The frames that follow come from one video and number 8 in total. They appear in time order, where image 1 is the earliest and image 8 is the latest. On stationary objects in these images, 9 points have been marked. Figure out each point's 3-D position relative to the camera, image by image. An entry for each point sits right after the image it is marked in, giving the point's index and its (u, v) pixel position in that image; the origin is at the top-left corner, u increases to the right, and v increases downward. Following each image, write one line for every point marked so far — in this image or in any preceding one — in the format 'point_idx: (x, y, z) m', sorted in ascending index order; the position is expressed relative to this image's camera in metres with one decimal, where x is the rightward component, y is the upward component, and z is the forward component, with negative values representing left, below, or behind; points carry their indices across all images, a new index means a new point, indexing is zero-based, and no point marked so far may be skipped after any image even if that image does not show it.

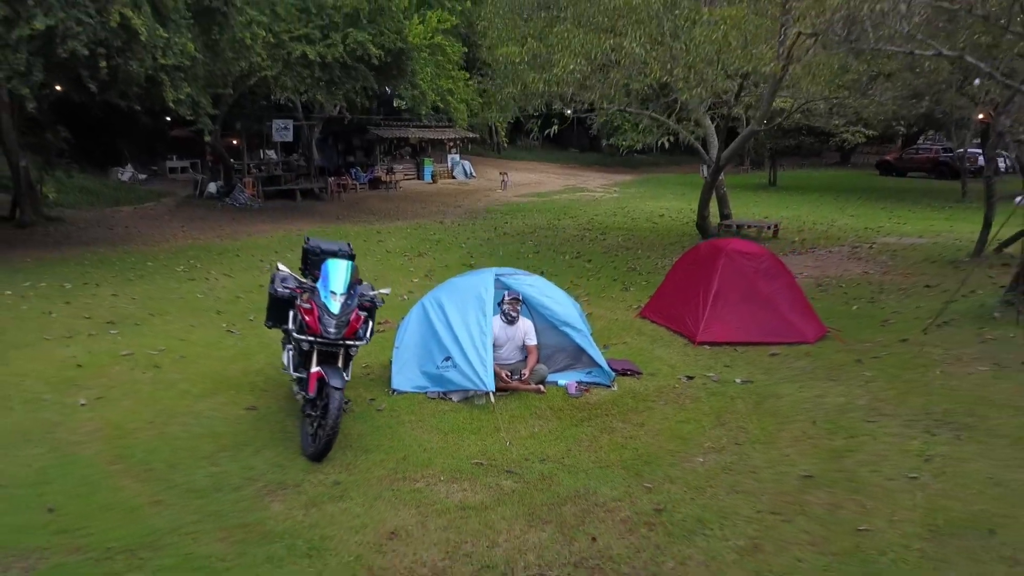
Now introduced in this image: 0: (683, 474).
0: (+0.4, -0.5, +2.2) m
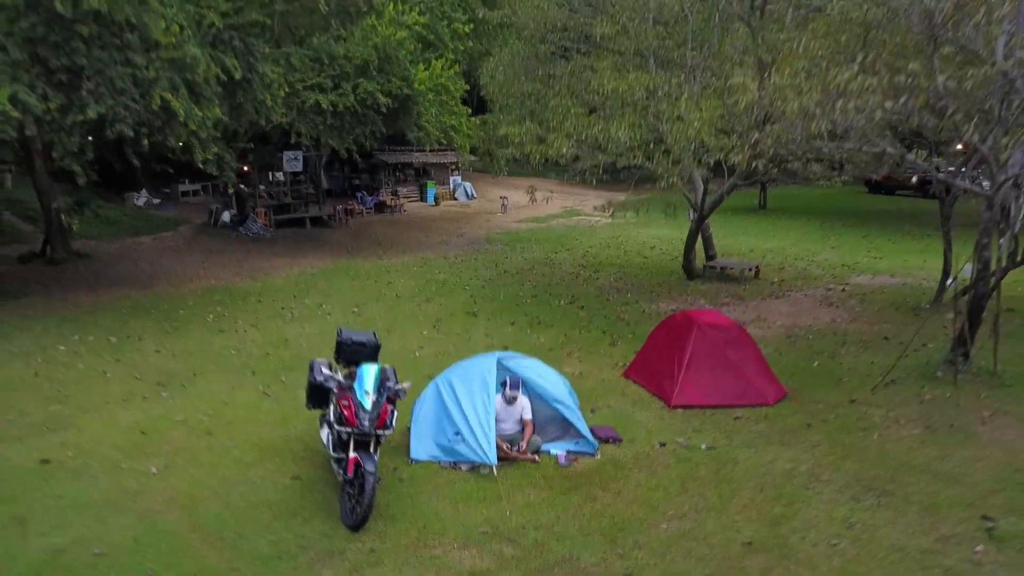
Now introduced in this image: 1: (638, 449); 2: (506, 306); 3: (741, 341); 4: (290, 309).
0: (+0.4, -0.8, +2.8) m
1: (+0.5, -0.6, +3.5) m
2: (-0.1, -0.1, +6.5) m
3: (+1.1, -0.2, +4.1) m
4: (-1.6, -0.2, +6.3) m
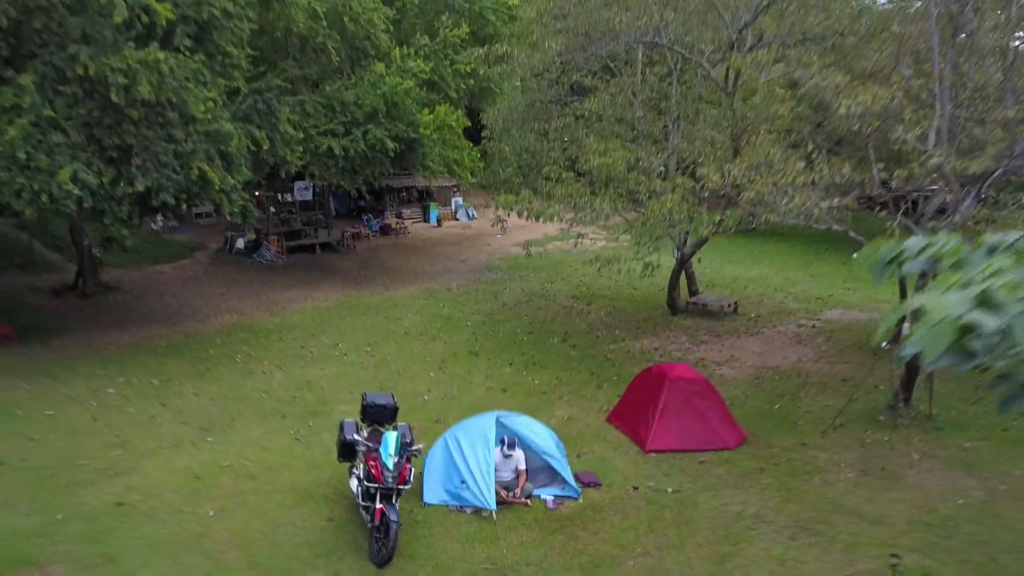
0: (+0.4, -1.1, +3.4) m
1: (+0.5, -1.0, +4.2) m
2: (-0.1, -0.5, +7.2) m
3: (+1.1, -0.6, +4.8) m
4: (-1.6, -0.5, +7.0) m
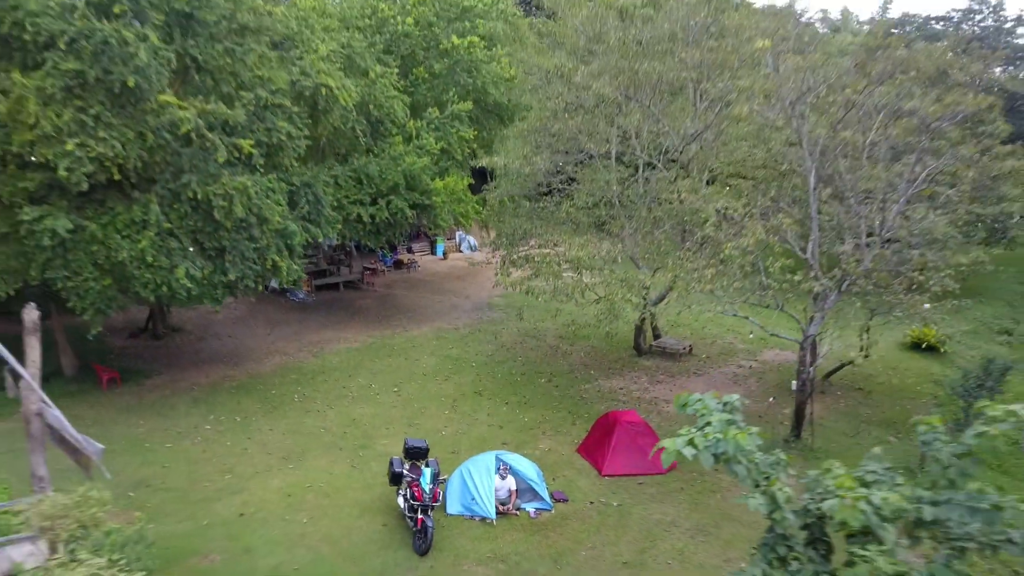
0: (+0.4, -1.7, +5.3) m
1: (+0.5, -1.5, +6.1) m
2: (-0.1, -1.0, +9.1) m
3: (+1.0, -1.1, +6.7) m
4: (-1.7, -1.0, +8.9) m
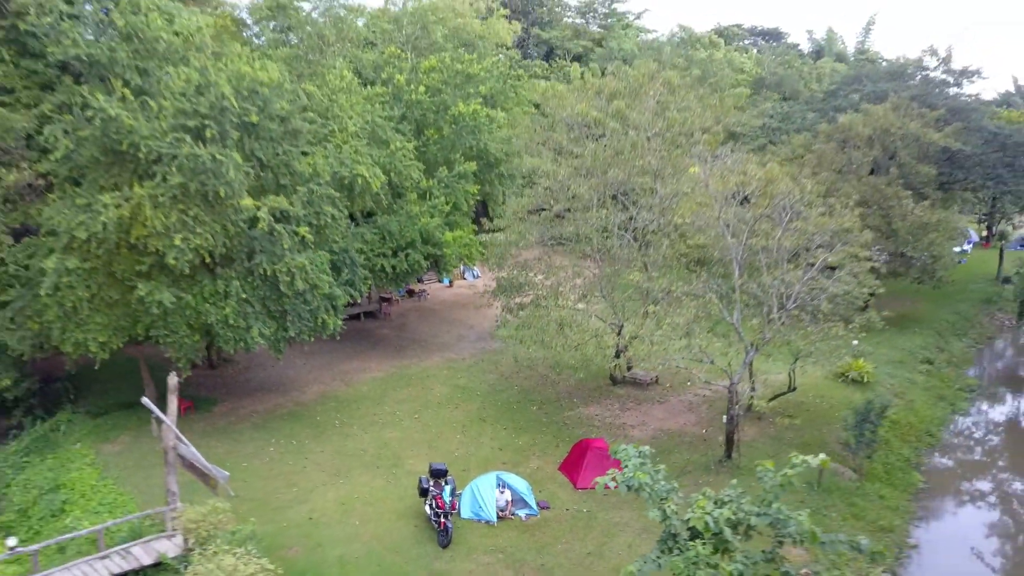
0: (+0.3, -2.2, +7.5) m
1: (+0.4, -2.1, +8.2) m
2: (-0.1, -1.6, +11.2) m
3: (+1.0, -1.7, +8.8) m
4: (-1.7, -1.6, +11.1) m
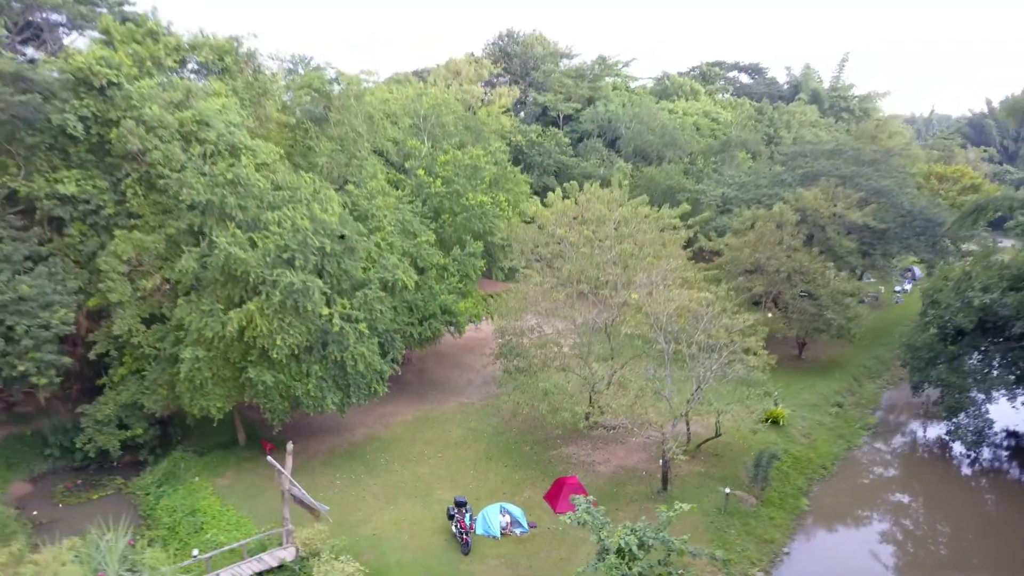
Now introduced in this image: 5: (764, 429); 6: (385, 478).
0: (+0.3, -3.5, +11.3) m
1: (+0.4, -3.3, +12.1) m
2: (-0.2, -2.8, +15.0) m
3: (+1.0, -2.9, +12.6) m
4: (-1.7, -2.8, +14.9) m
5: (+4.6, -2.6, +16.0) m
6: (-2.0, -3.0, +13.9) m
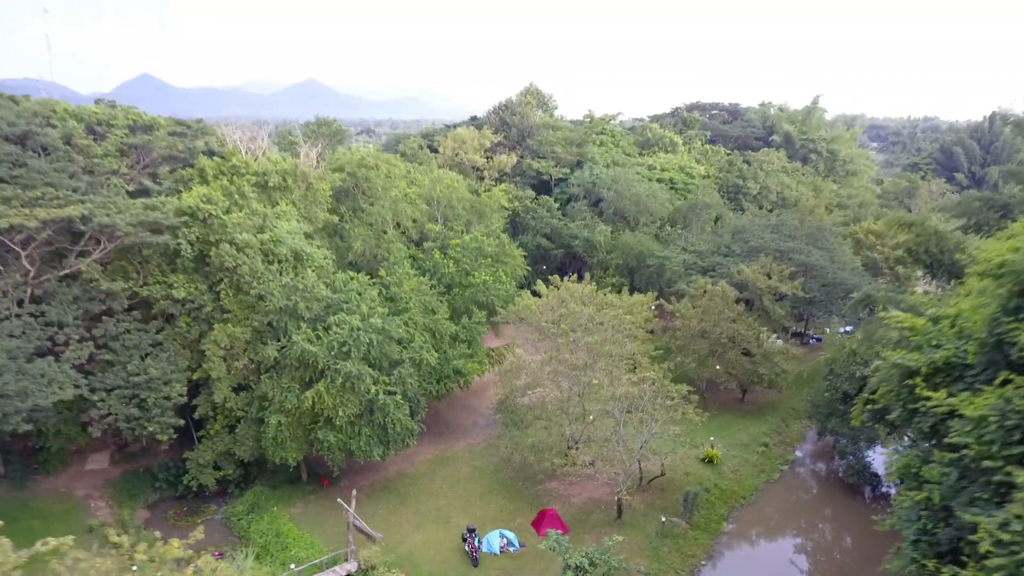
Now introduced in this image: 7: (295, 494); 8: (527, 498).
0: (+0.2, -5.2, +16.2) m
1: (+0.3, -5.0, +17.0) m
2: (-0.2, -4.5, +19.9) m
3: (+0.9, -4.6, +17.5) m
4: (-1.8, -4.5, +19.8) m
5: (+4.5, -4.3, +20.9) m
6: (-2.1, -4.7, +18.8) m
7: (-4.8, -4.6, +19.5) m
8: (+0.3, -4.6, +19.2) m
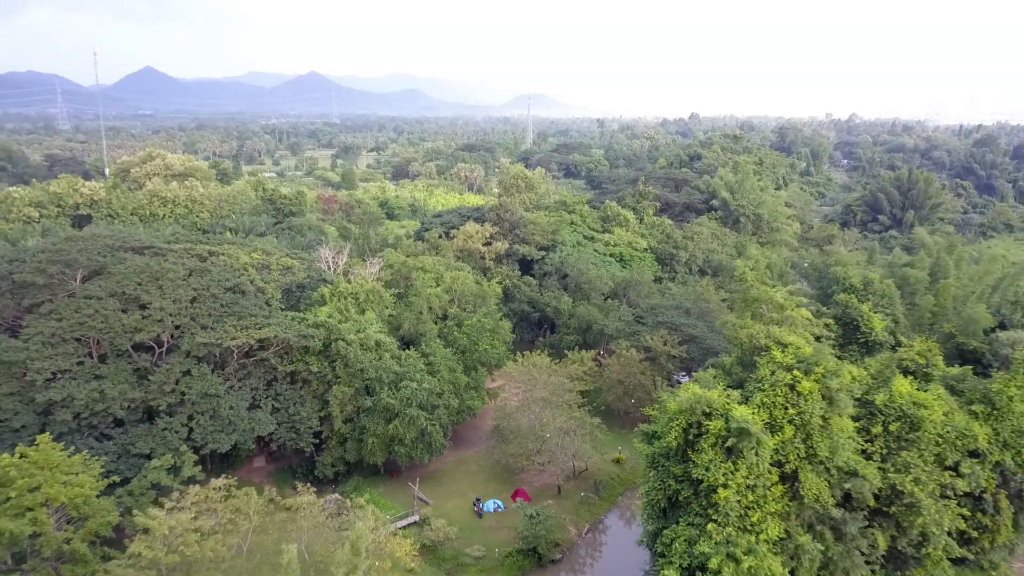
0: (-0.2, -8.2, +31.0) m
1: (-0.1, -8.0, +31.7) m
2: (-0.7, -7.4, +34.7) m
3: (+0.5, -7.6, +32.3) m
4: (-2.2, -7.4, +34.5) m
5: (+4.1, -7.2, +35.7) m
6: (-2.5, -7.6, +33.5) m
7: (-5.2, -7.5, +34.2) m
8: (-0.1, -7.5, +34.0) m
